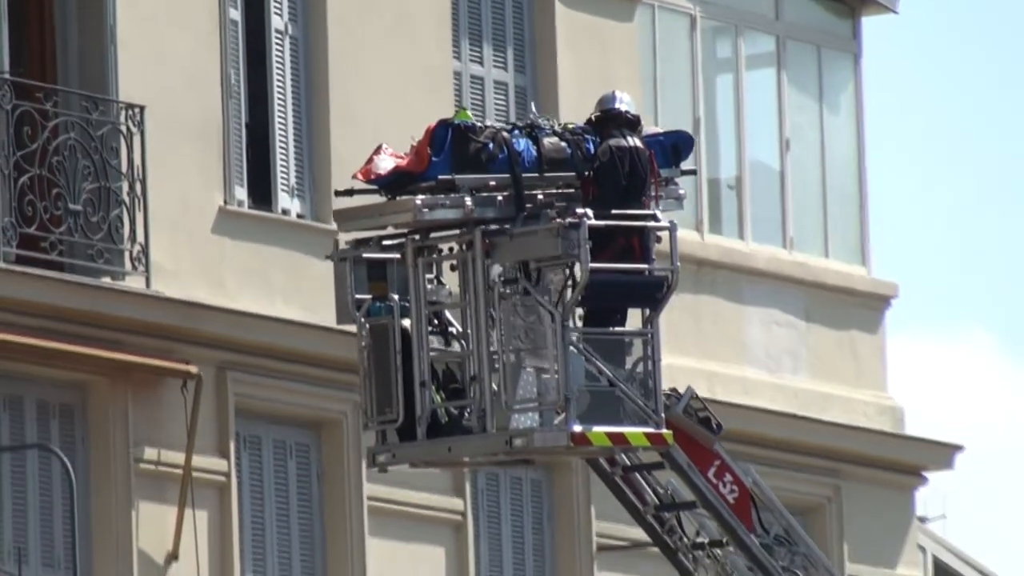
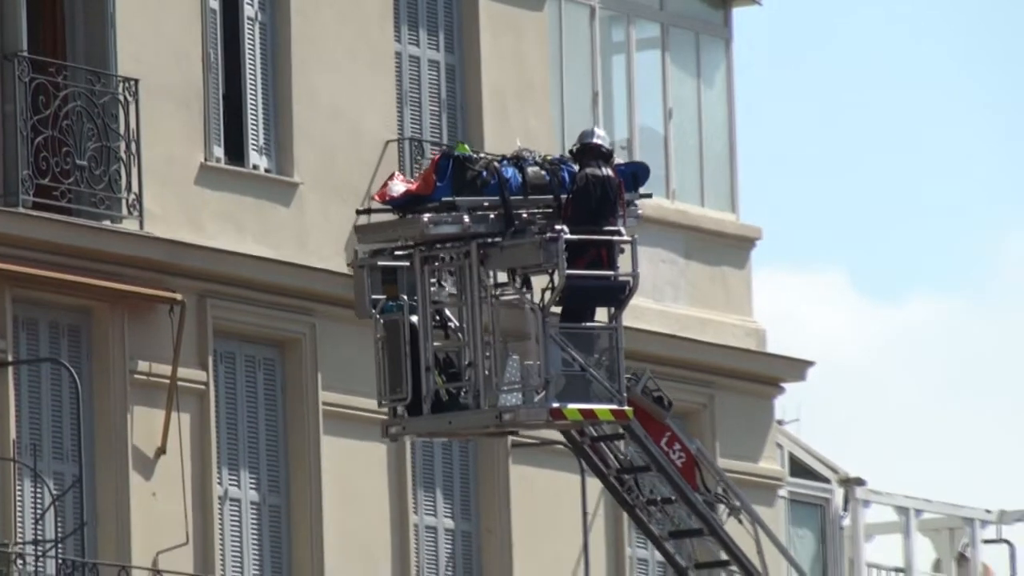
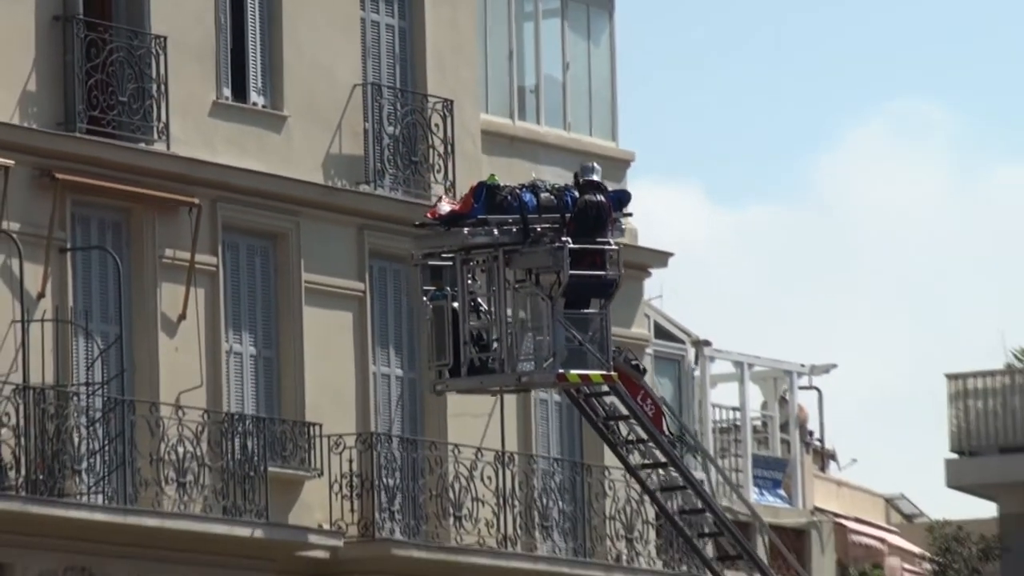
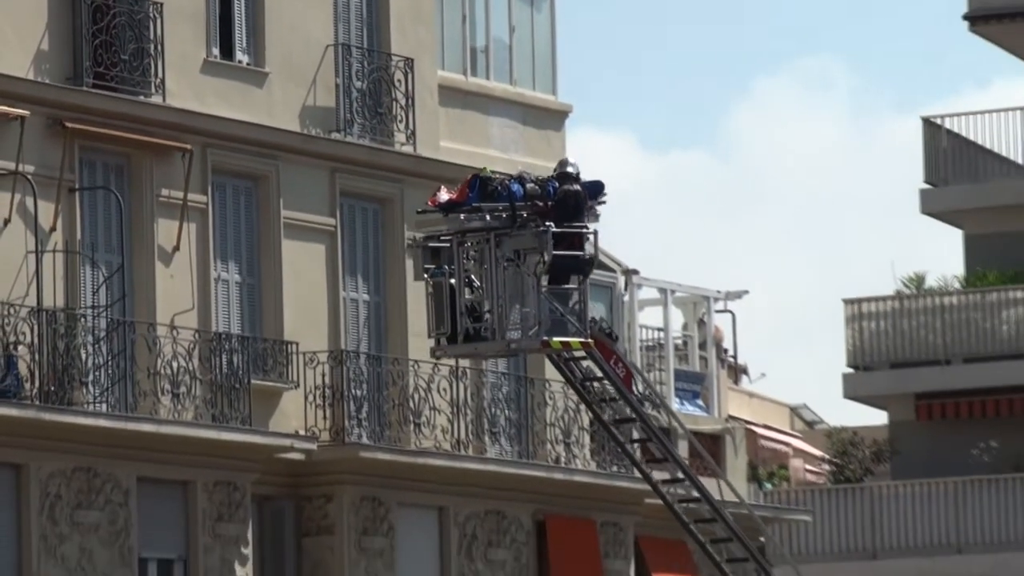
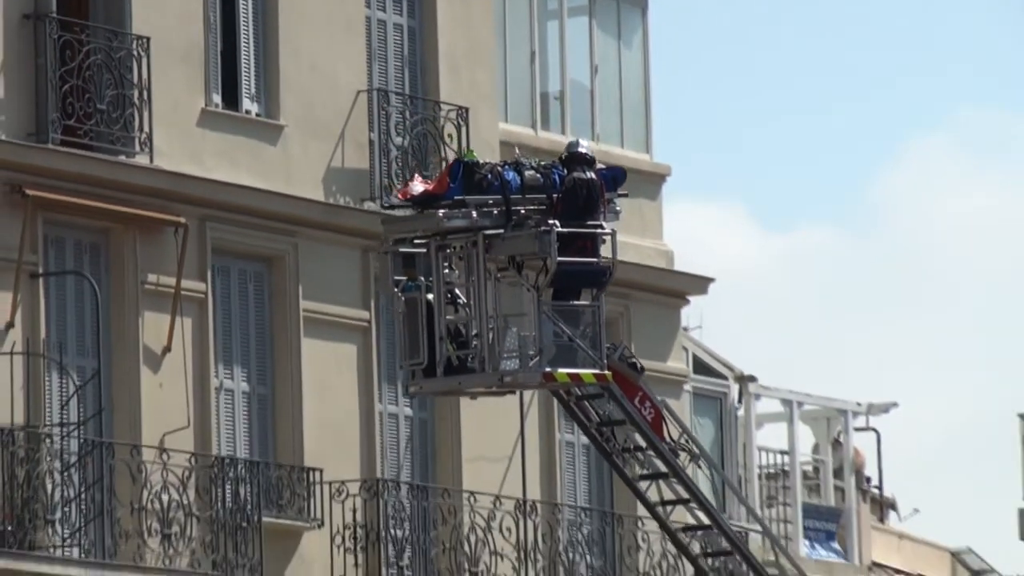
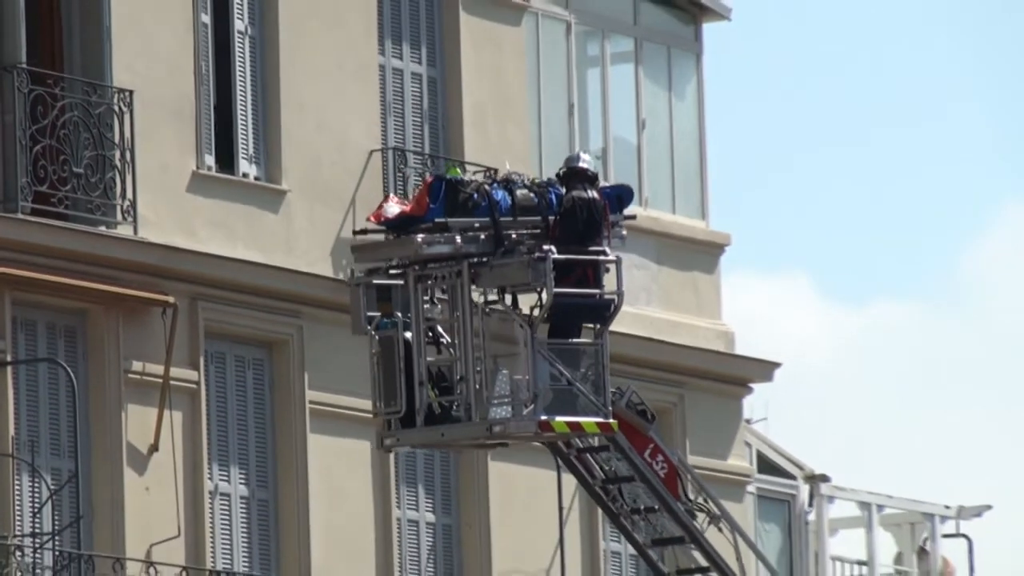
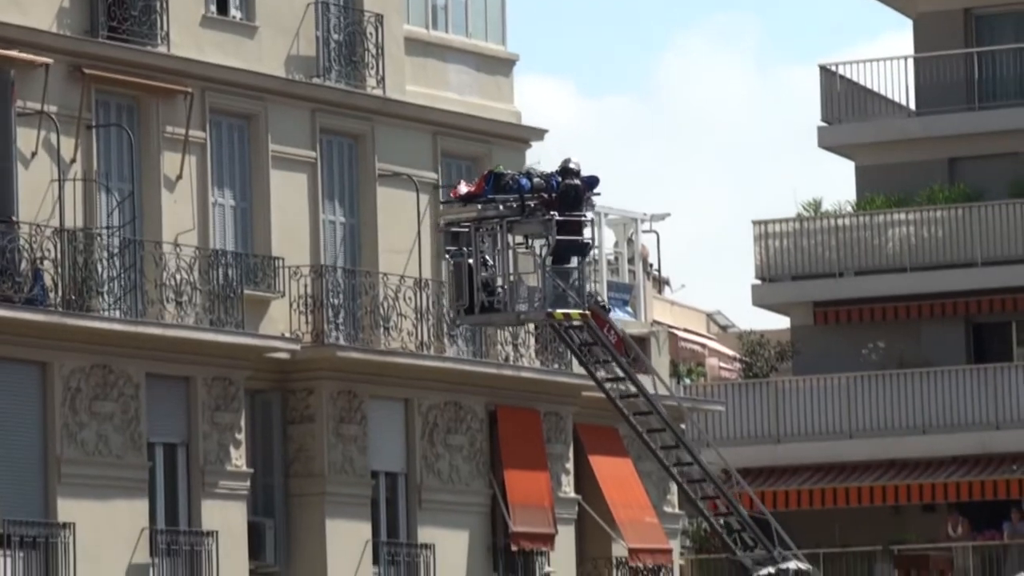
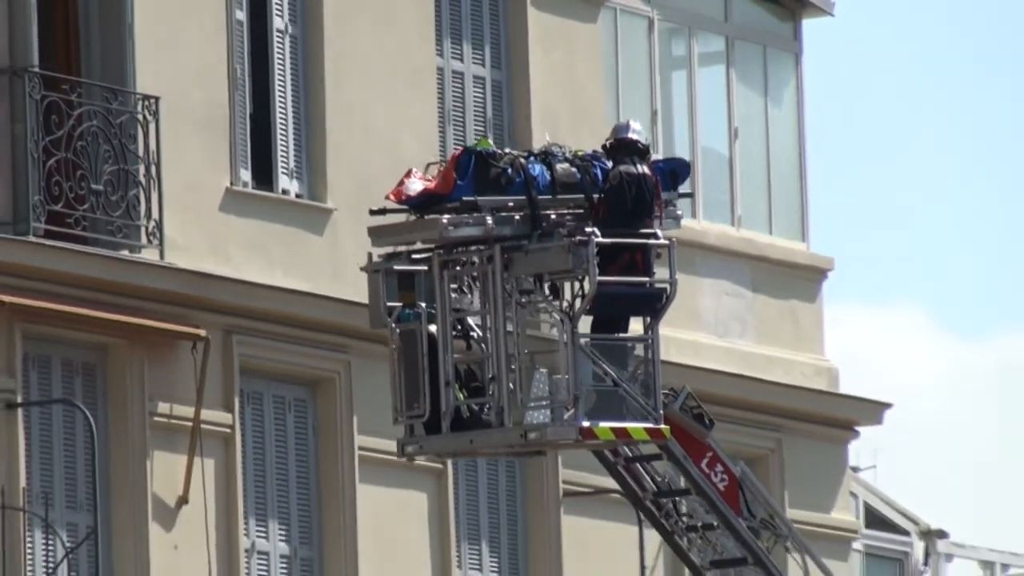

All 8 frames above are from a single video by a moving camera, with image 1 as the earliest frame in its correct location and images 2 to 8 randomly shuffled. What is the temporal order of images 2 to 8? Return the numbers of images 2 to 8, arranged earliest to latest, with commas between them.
8, 2, 6, 5, 3, 4, 7
